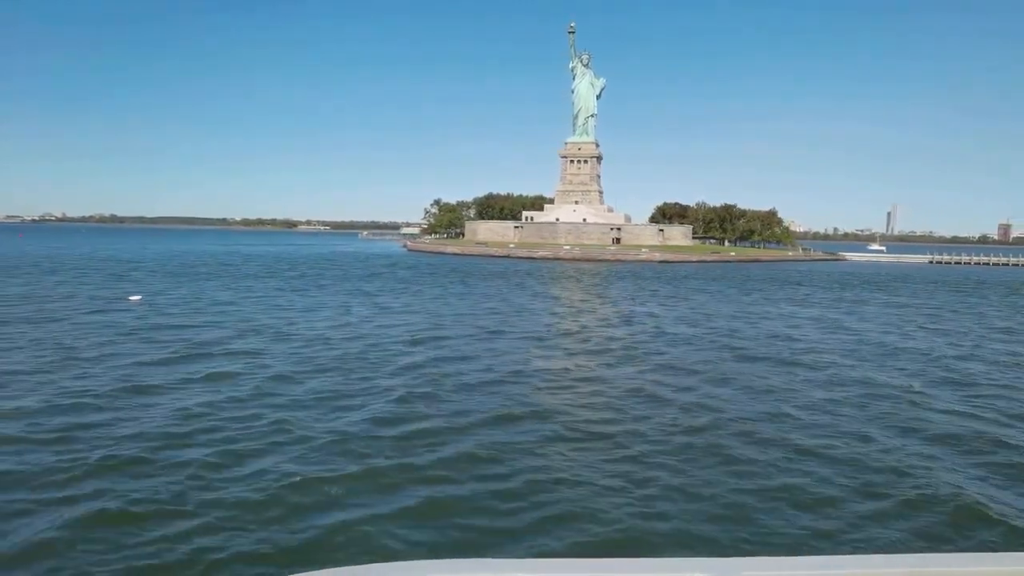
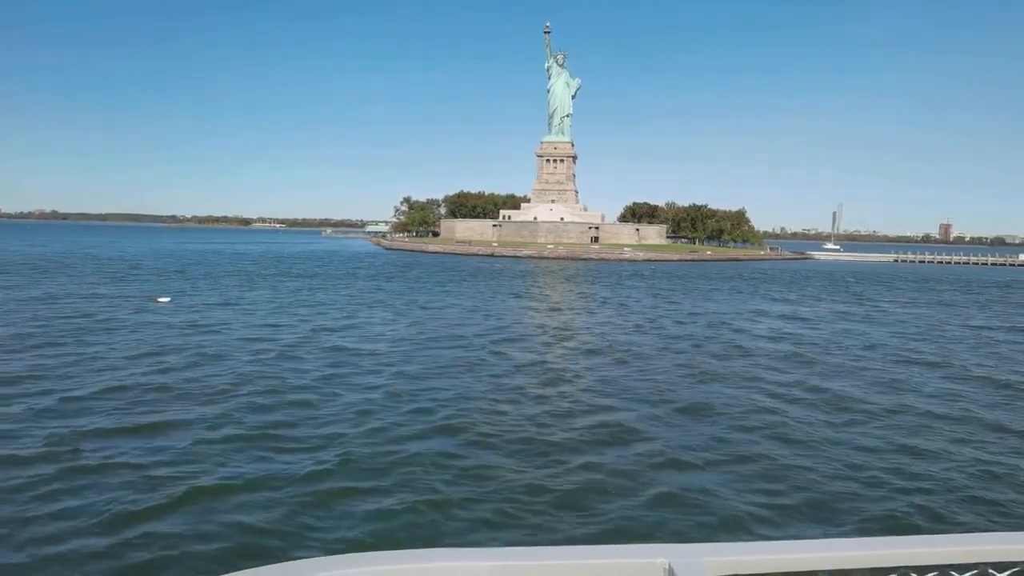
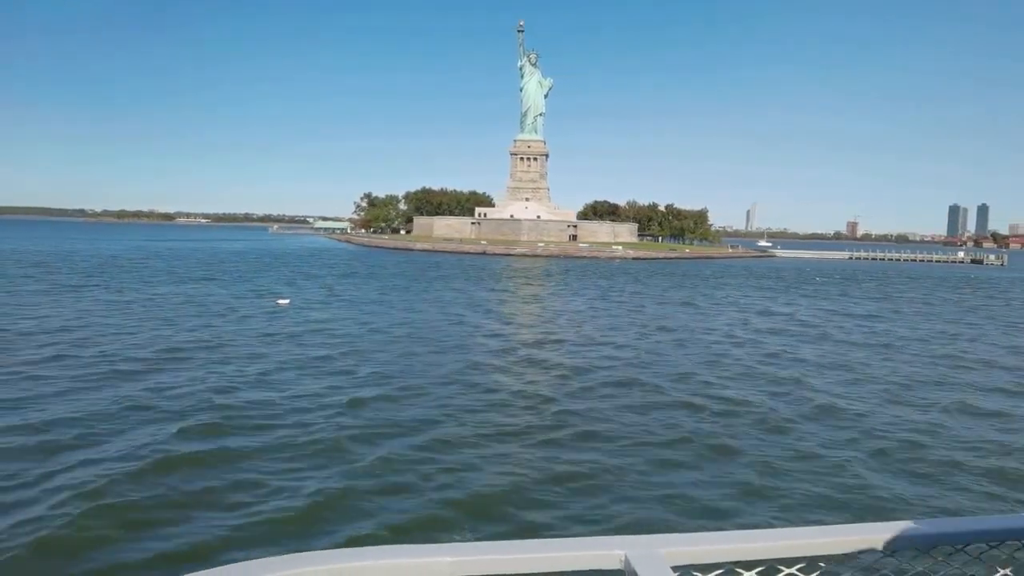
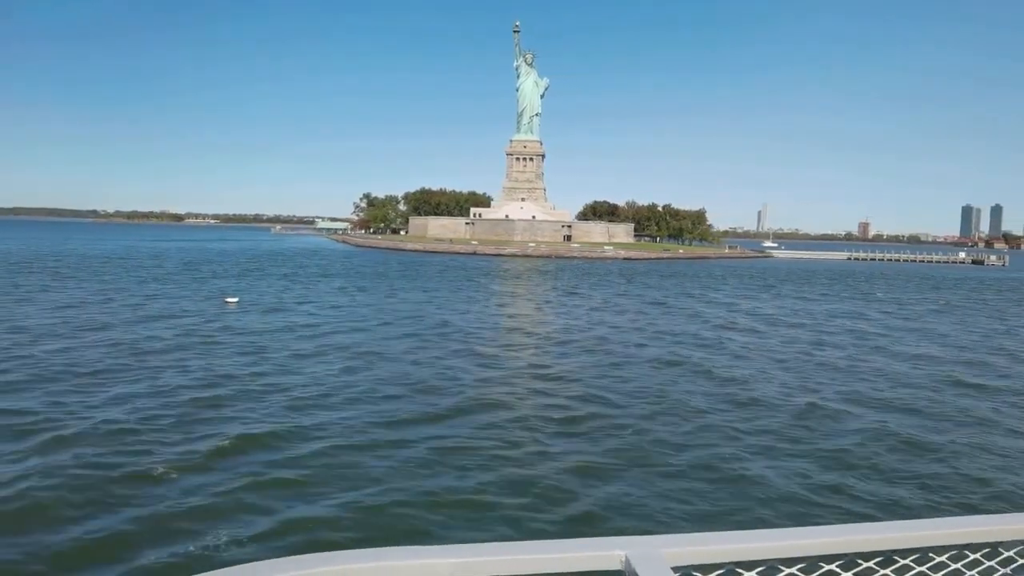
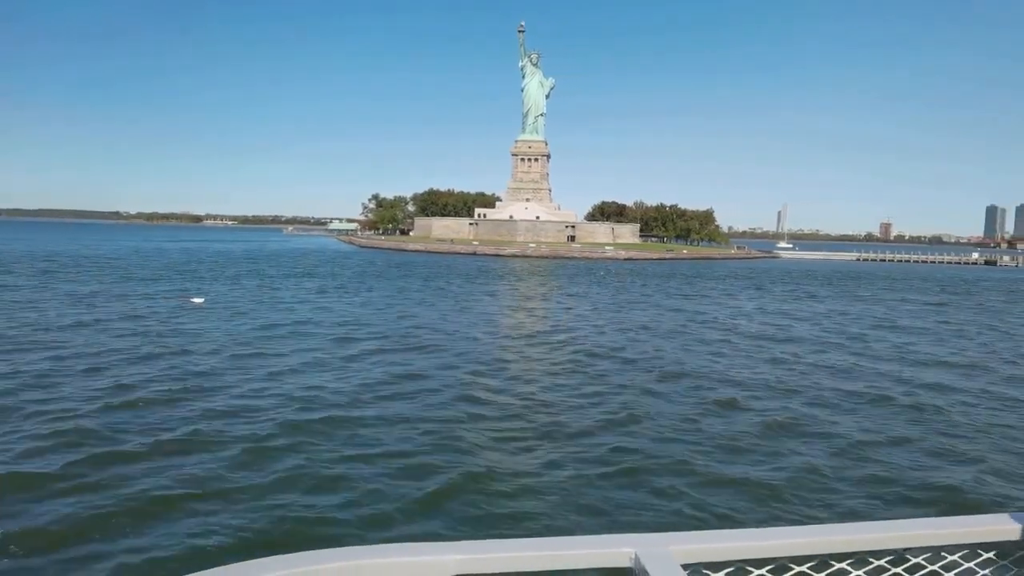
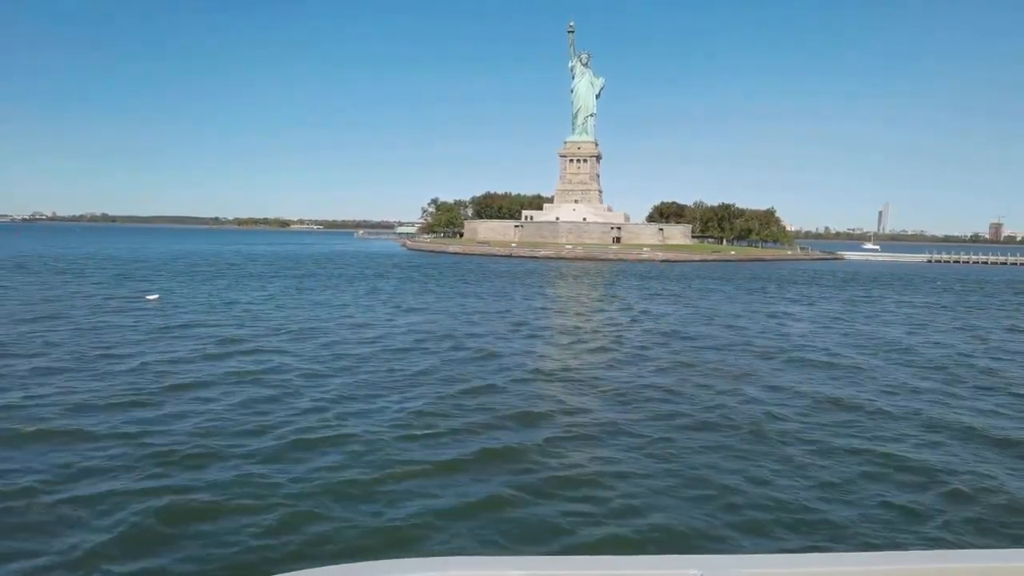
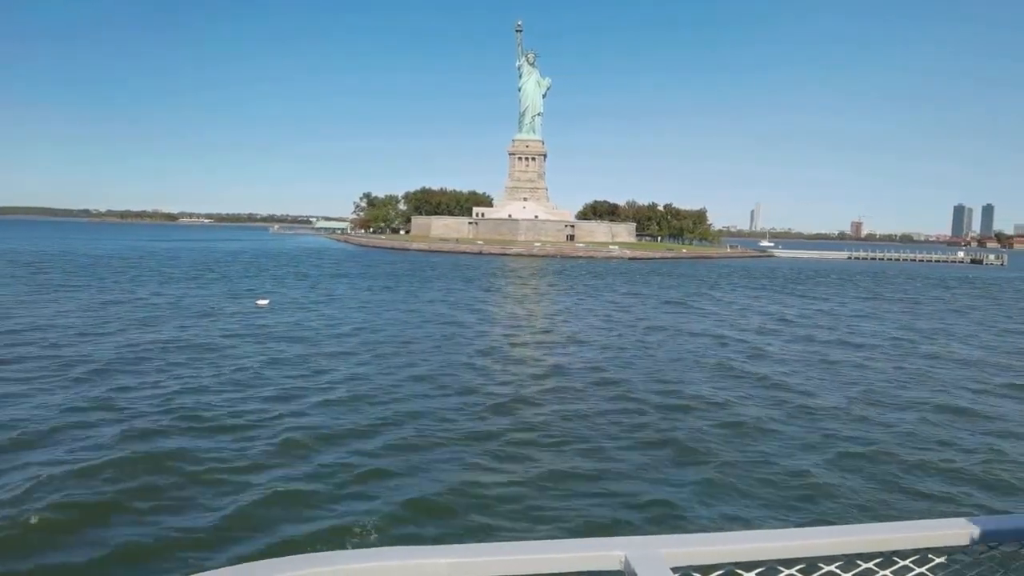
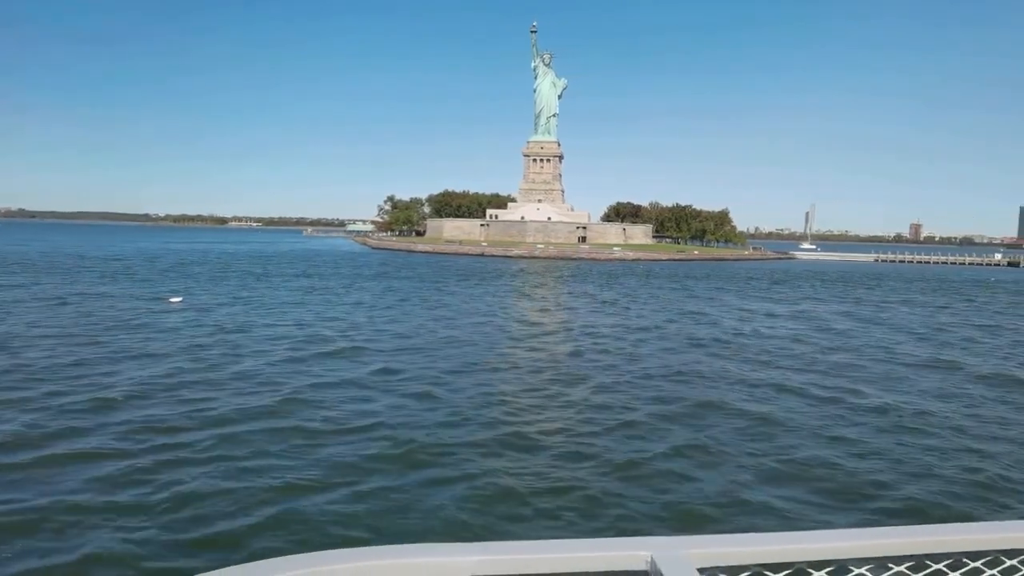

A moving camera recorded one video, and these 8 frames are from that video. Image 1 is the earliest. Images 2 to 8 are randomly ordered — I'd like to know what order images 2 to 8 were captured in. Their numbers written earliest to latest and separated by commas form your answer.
6, 2, 8, 5, 4, 7, 3
